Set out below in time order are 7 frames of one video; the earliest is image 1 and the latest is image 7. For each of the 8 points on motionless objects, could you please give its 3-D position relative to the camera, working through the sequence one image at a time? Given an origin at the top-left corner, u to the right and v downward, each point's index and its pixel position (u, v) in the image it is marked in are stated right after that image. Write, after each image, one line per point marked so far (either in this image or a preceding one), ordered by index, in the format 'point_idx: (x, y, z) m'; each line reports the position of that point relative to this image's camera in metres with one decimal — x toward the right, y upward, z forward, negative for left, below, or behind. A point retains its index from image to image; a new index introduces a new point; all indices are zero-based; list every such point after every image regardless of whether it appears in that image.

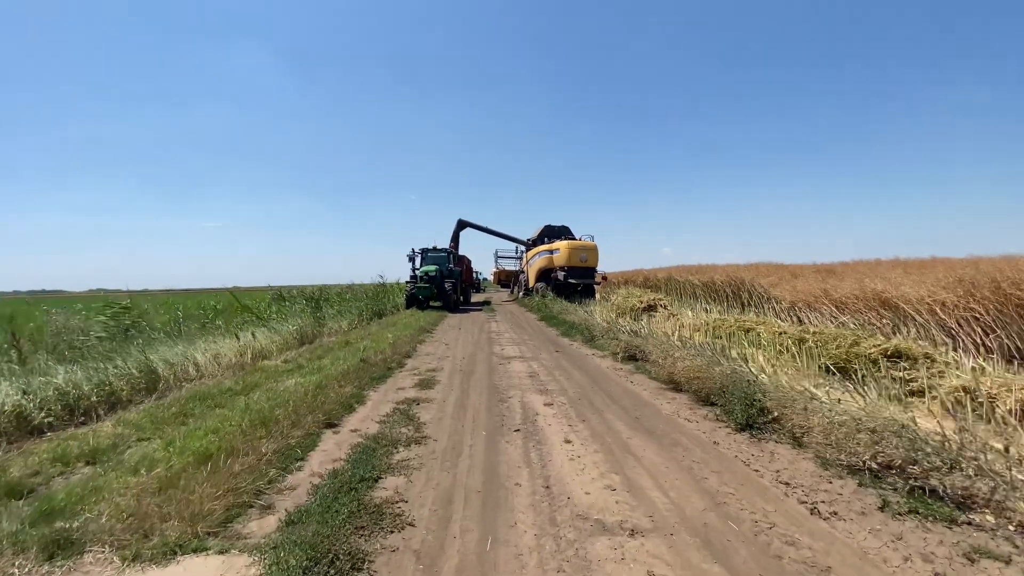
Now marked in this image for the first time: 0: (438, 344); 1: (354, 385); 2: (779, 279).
0: (-2.0, -1.5, +12.6) m
1: (-2.6, -1.6, +7.7) m
2: (+10.0, +0.4, +17.4) m
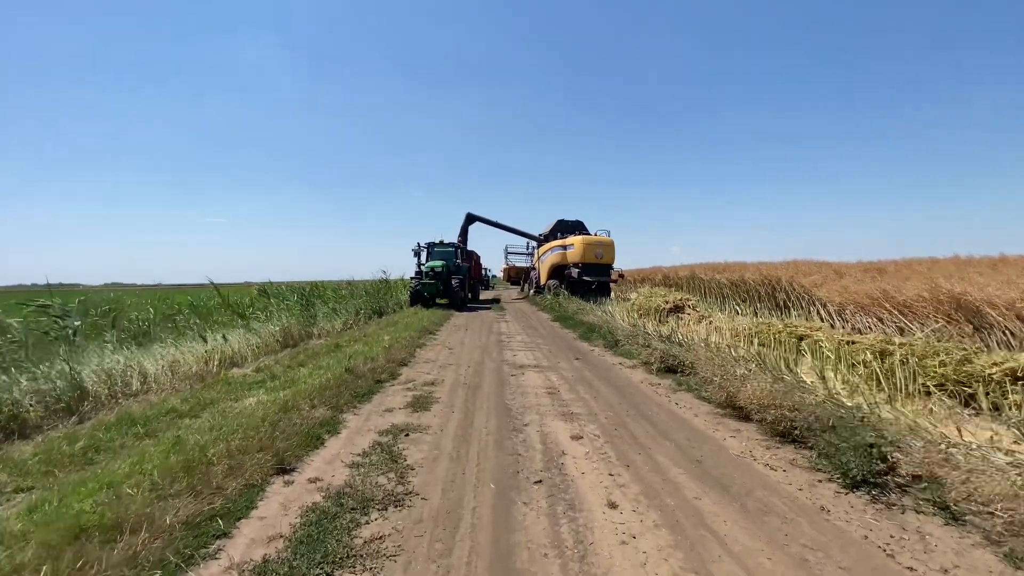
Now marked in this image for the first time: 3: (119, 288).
0: (-1.7, -1.4, +11.0) m
1: (-2.4, -1.5, +6.1) m
2: (+10.4, +0.4, +15.6) m
3: (-14.5, 0.0, +17.2) m
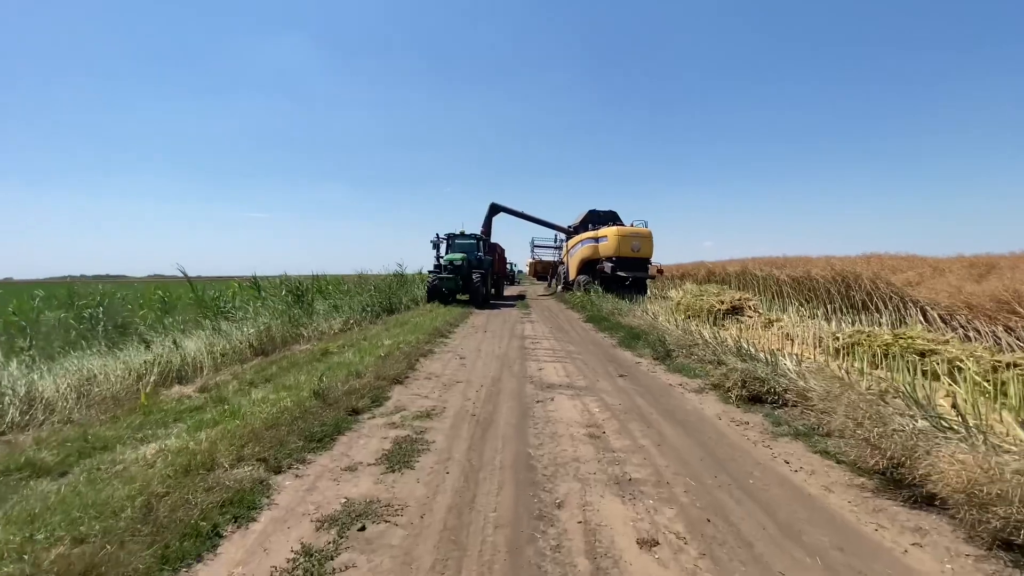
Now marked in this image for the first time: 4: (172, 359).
0: (-1.2, -1.3, +8.9) m
1: (-2.2, -1.5, +4.1) m
2: (+11.1, +0.4, +12.8) m
3: (-13.6, +0.2, +15.8) m
4: (-5.0, -1.1, +6.9) m
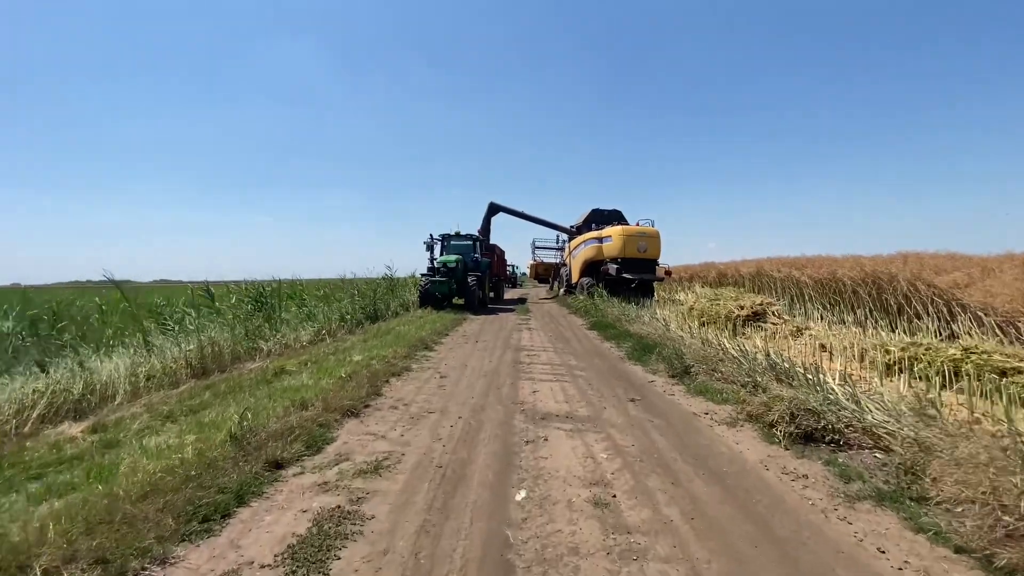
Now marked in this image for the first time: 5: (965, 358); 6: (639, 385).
0: (-1.4, -1.4, +7.5) m
1: (-2.4, -1.6, +2.7) m
2: (+11.0, +0.3, +11.3) m
3: (-13.7, 0.0, +14.5) m
4: (-5.2, -1.2, +5.5) m
5: (+6.8, -1.0, +7.1) m
6: (+2.0, -1.6, +7.5) m
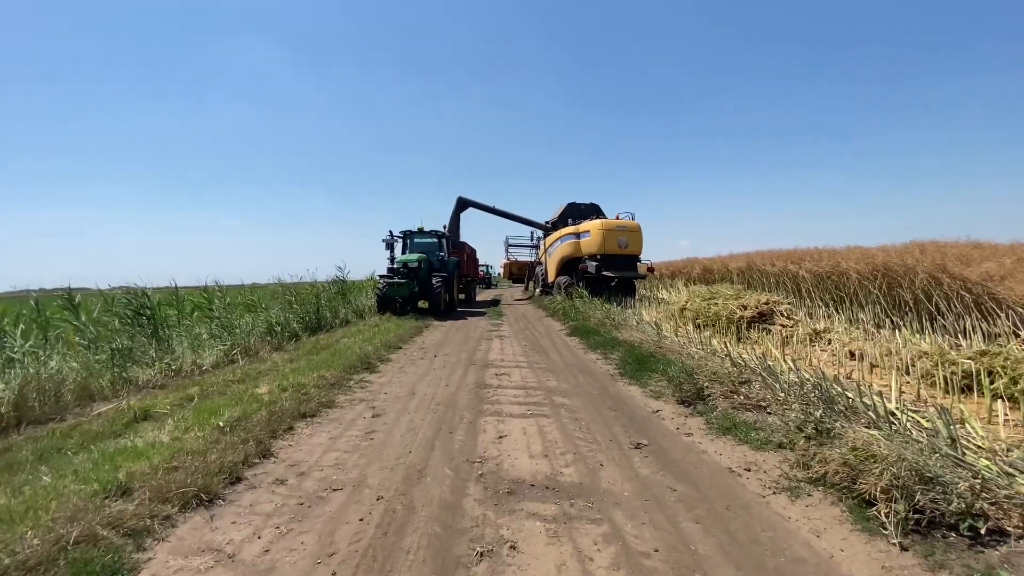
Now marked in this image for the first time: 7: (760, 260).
0: (-1.9, -1.5, +5.4) m
1: (-2.6, -1.7, +0.6) m
2: (+10.2, +0.5, +9.9) m
3: (-14.6, -0.3, +11.8) m
4: (-5.6, -1.3, +3.3) m
5: (+6.3, -0.9, +5.4) m
6: (+1.5, -1.6, +5.6) m
7: (+9.1, +1.0, +17.1) m
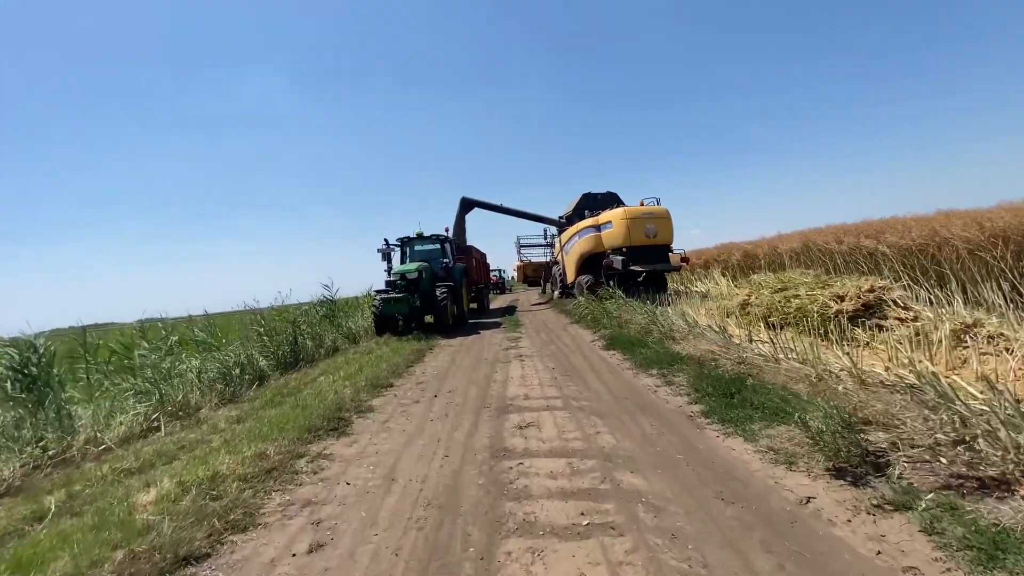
0: (-1.6, -1.8, +3.1) m
1: (-2.5, -1.9, -1.8) m
2: (+10.5, +1.2, +7.1) m
3: (-14.1, -1.6, +9.8) m
4: (-5.4, -1.8, +1.0) m
5: (+6.5, -0.6, +2.8) m
6: (+1.8, -1.5, +3.1) m
7: (+9.5, +1.5, +14.4) m
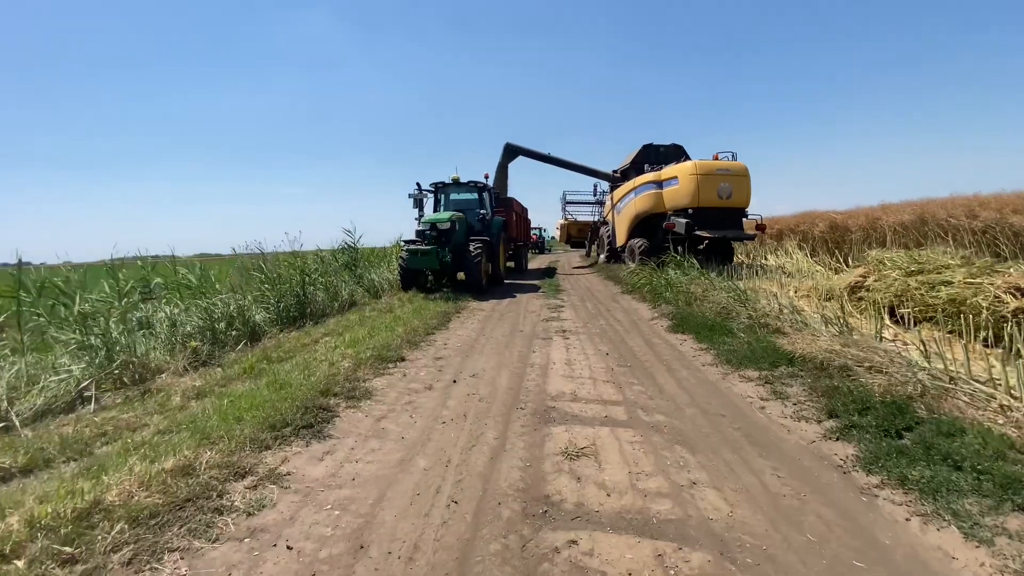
0: (-1.4, -1.5, +1.5) m
1: (-2.7, -2.0, -3.2) m
2: (+11.1, +0.9, +4.4) m
3: (-13.3, +0.2, +9.1) m
4: (-5.4, -1.5, -0.2) m
5: (+6.7, -0.9, +0.5) m
6: (+2.0, -1.5, +1.3) m
7: (+10.7, +1.9, +11.6) m
